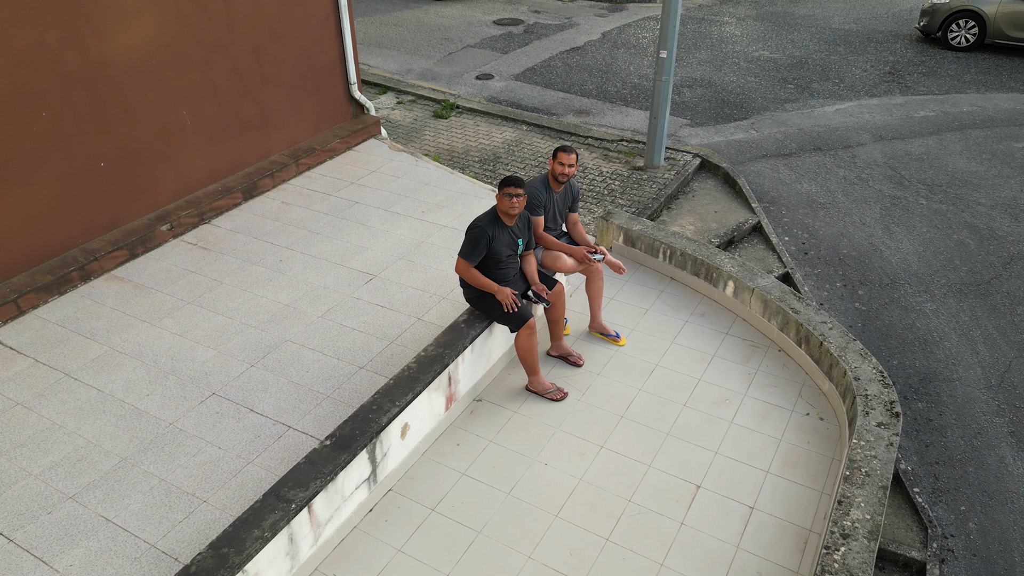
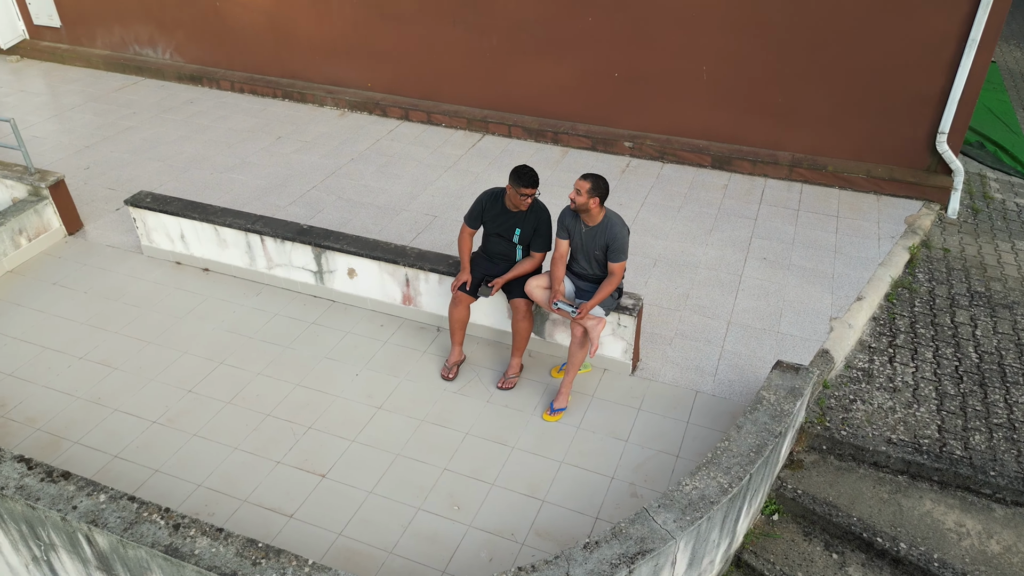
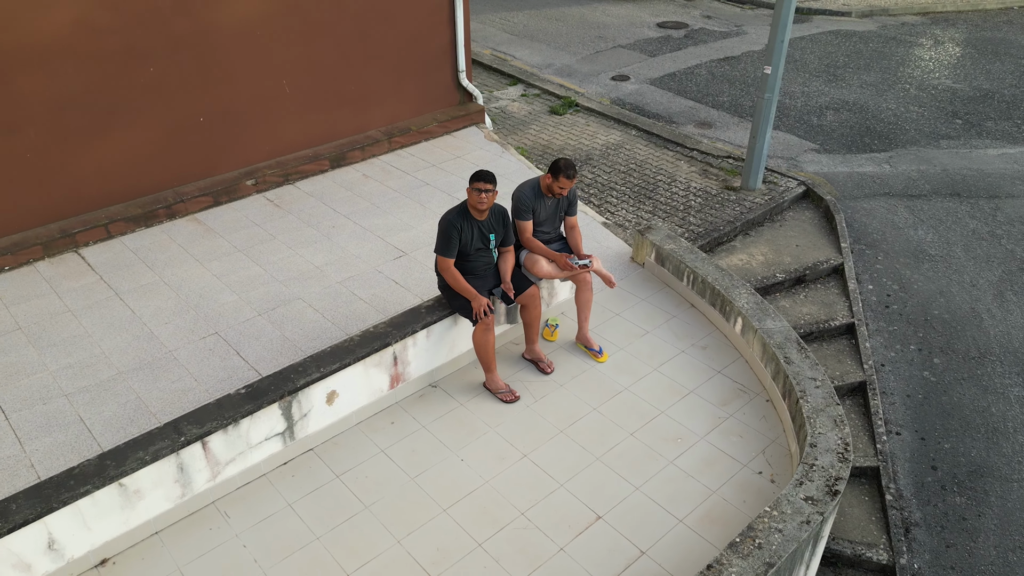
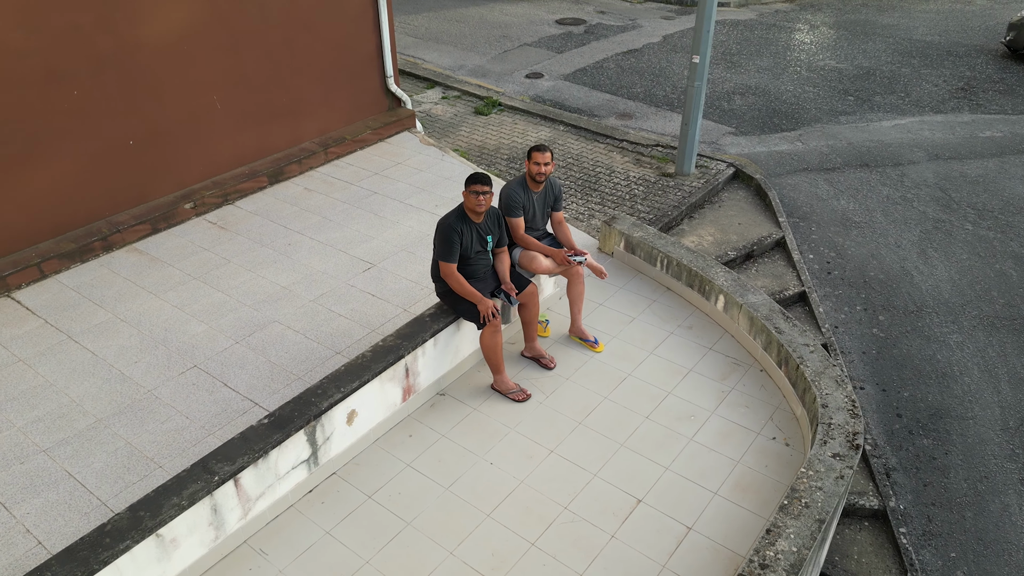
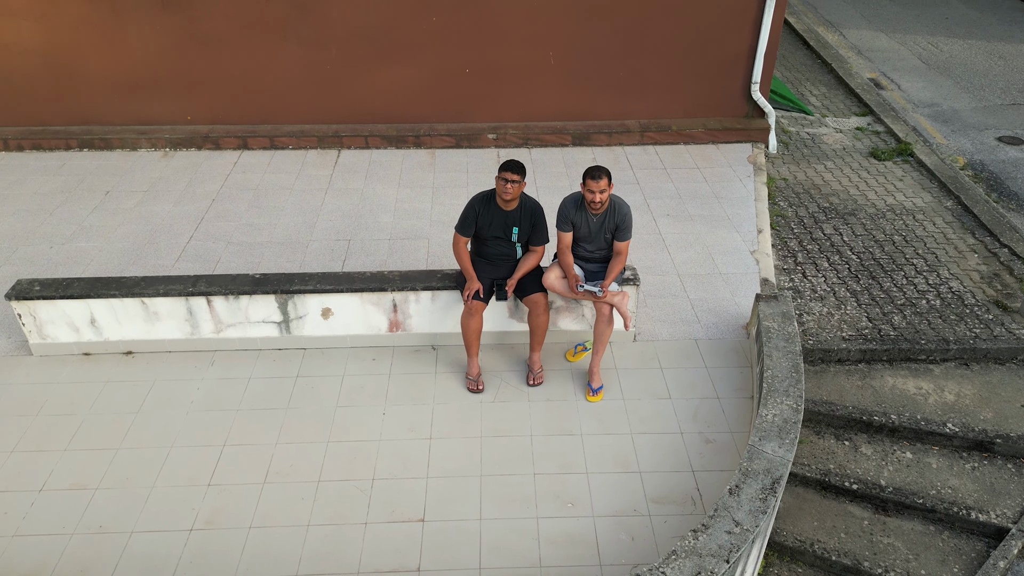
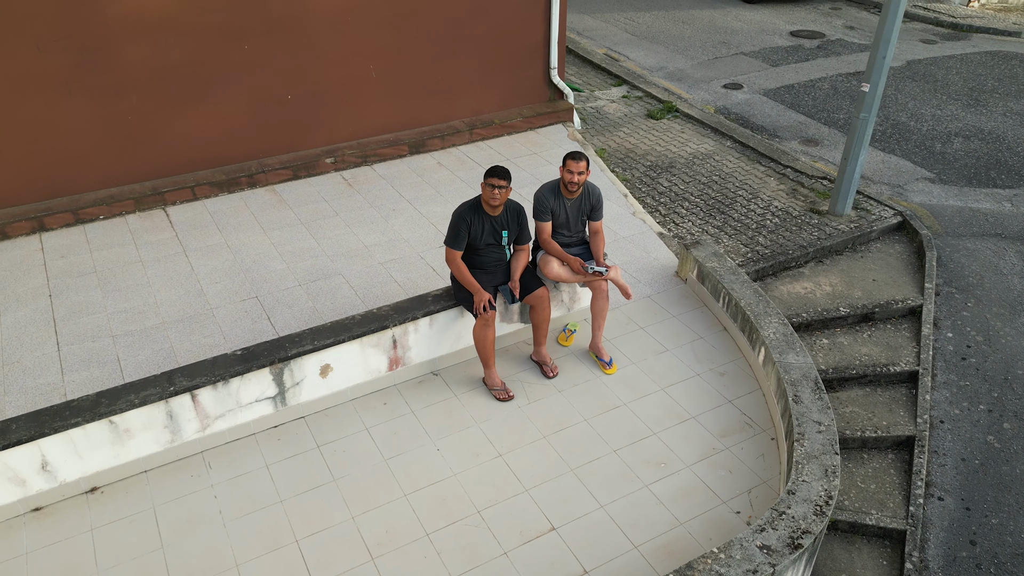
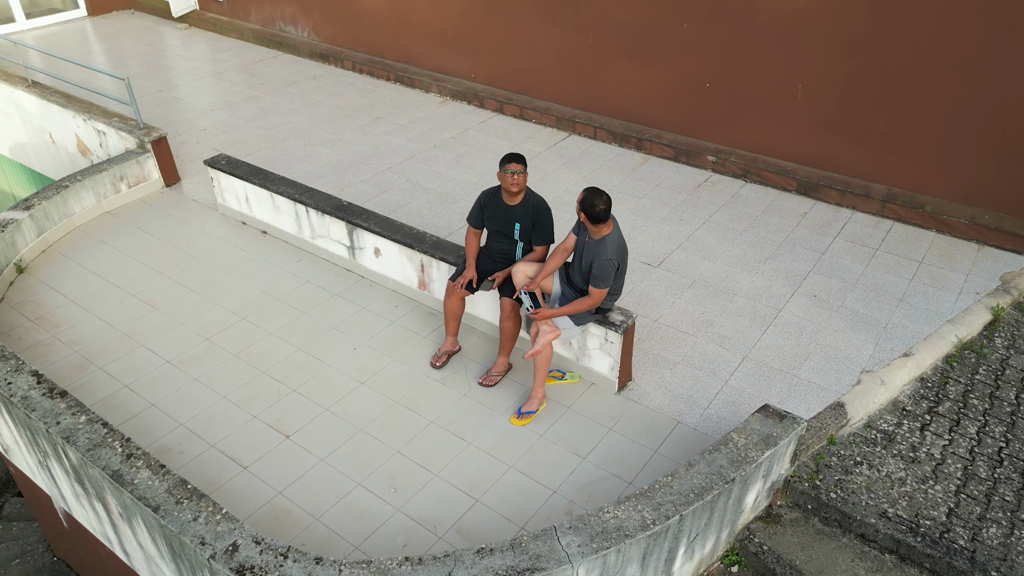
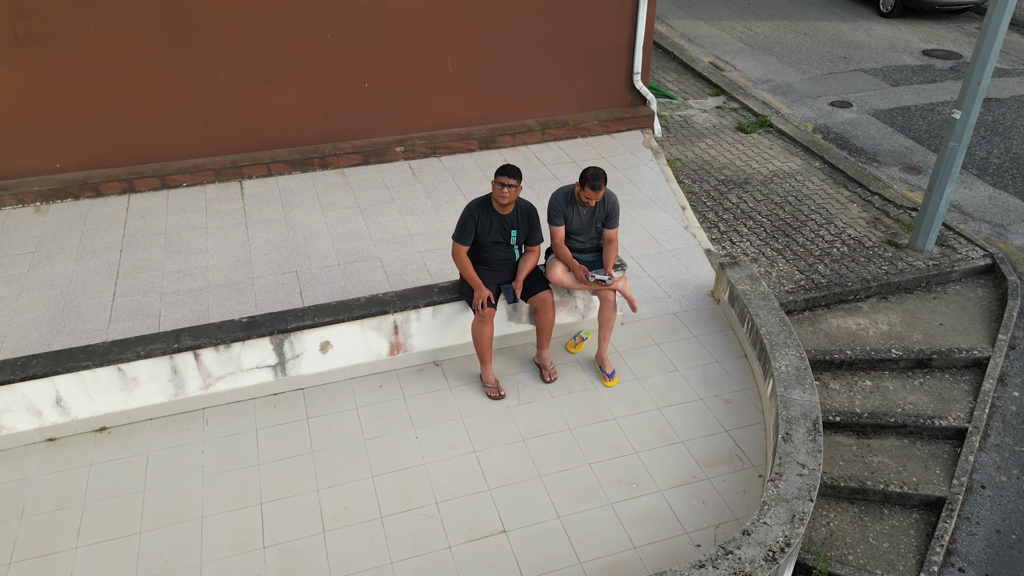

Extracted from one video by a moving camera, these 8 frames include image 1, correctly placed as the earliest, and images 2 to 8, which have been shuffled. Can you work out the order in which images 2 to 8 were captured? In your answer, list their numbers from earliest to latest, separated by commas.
4, 3, 6, 8, 5, 2, 7
